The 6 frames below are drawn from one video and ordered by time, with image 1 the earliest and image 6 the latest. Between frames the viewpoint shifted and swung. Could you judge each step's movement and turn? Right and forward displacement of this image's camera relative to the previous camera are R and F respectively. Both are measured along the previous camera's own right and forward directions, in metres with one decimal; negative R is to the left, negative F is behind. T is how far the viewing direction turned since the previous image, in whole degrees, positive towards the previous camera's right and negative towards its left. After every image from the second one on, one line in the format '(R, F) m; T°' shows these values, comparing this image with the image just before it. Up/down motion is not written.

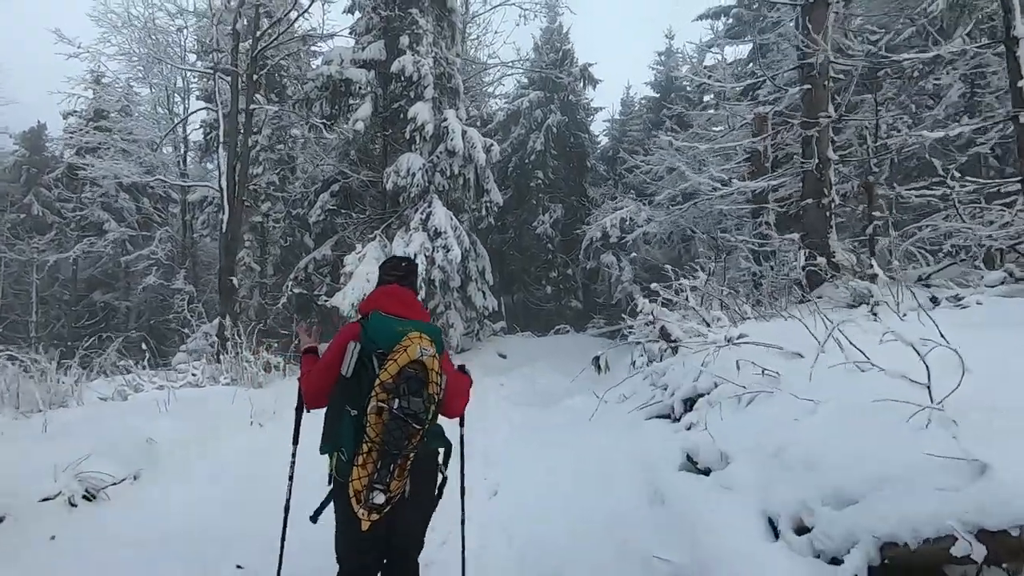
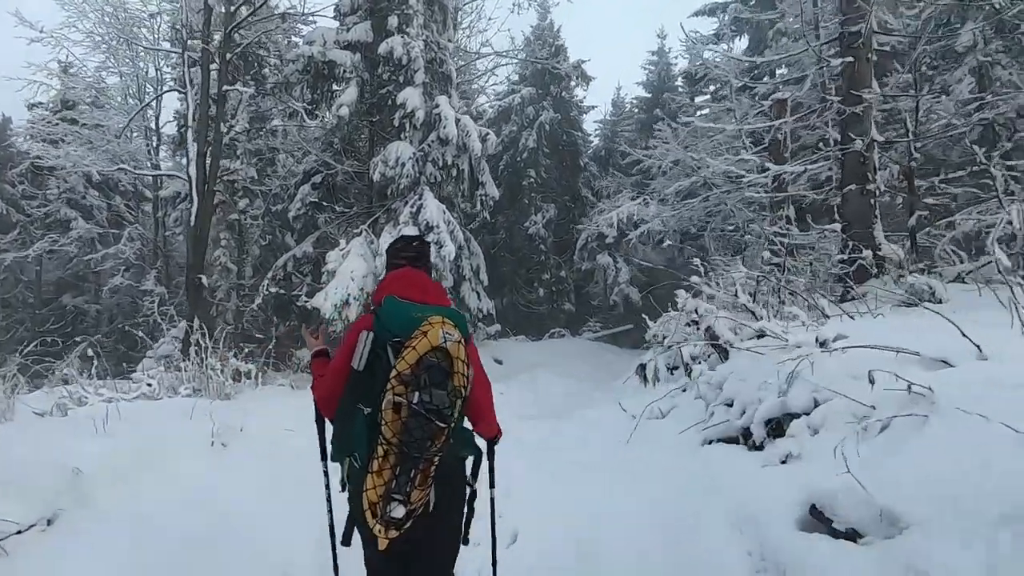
(-0.3, +1.1) m; +2°
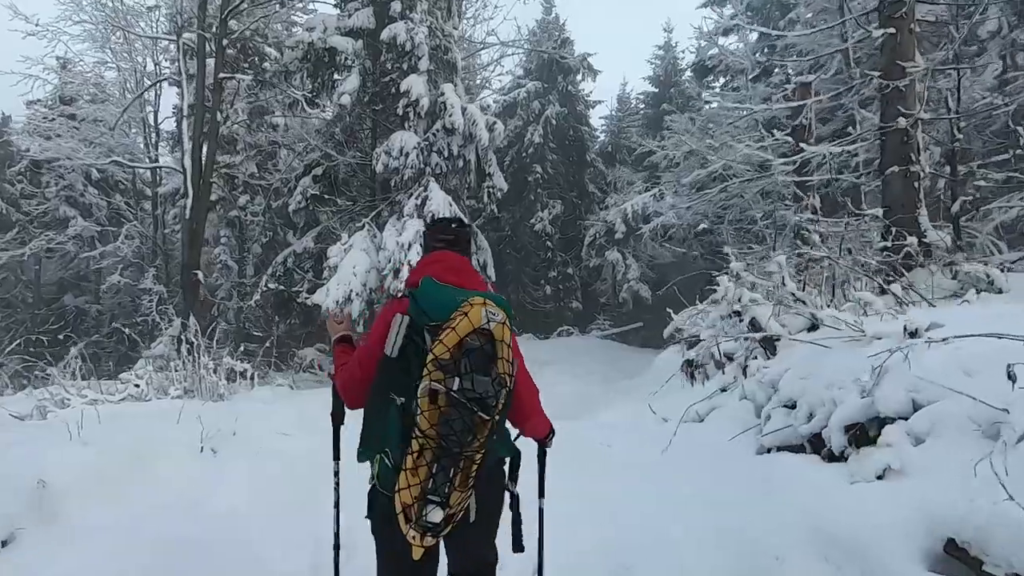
(-0.1, +0.6) m; 0°
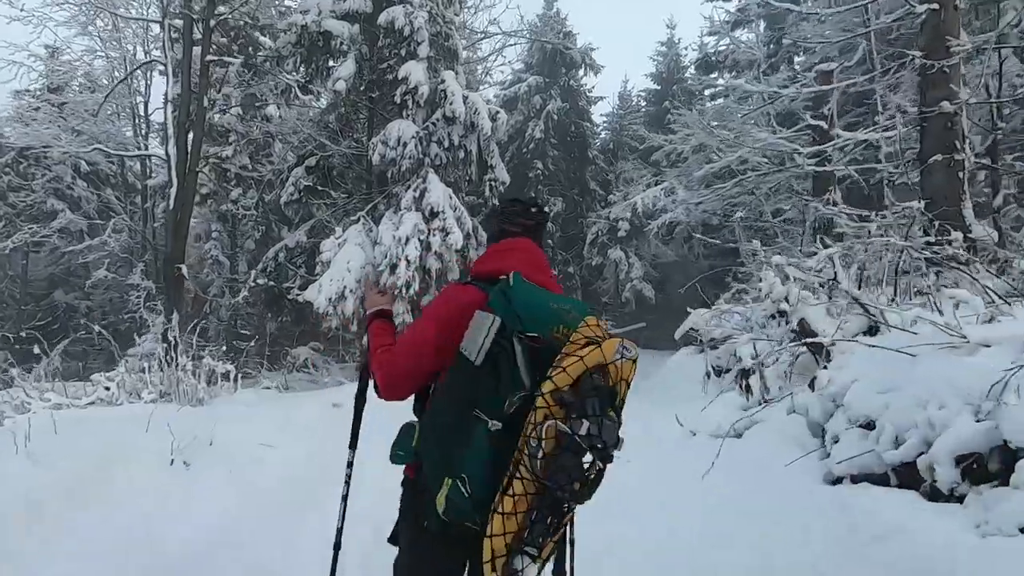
(-0.1, +0.6) m; 0°
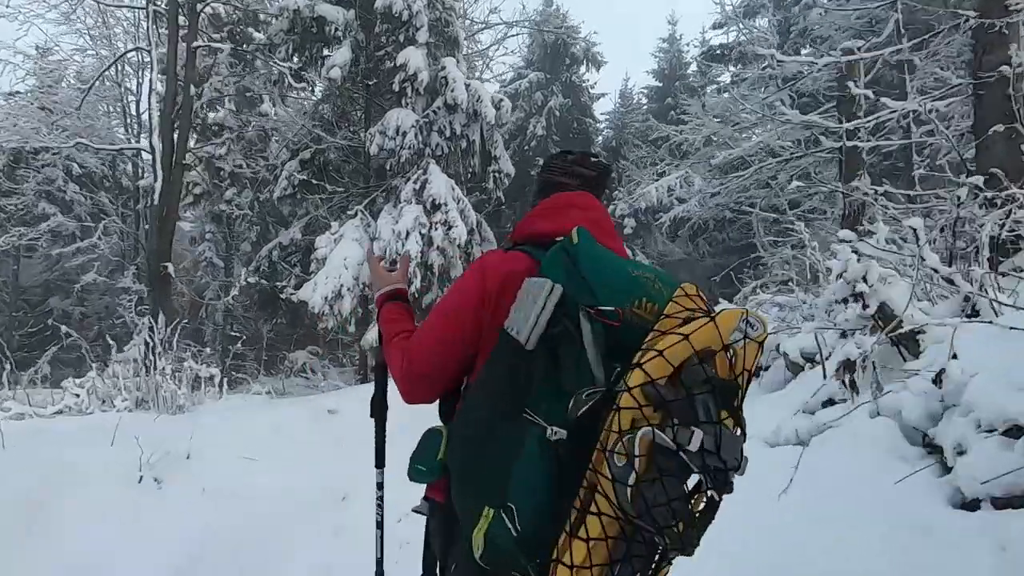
(-0.1, +0.7) m; 0°
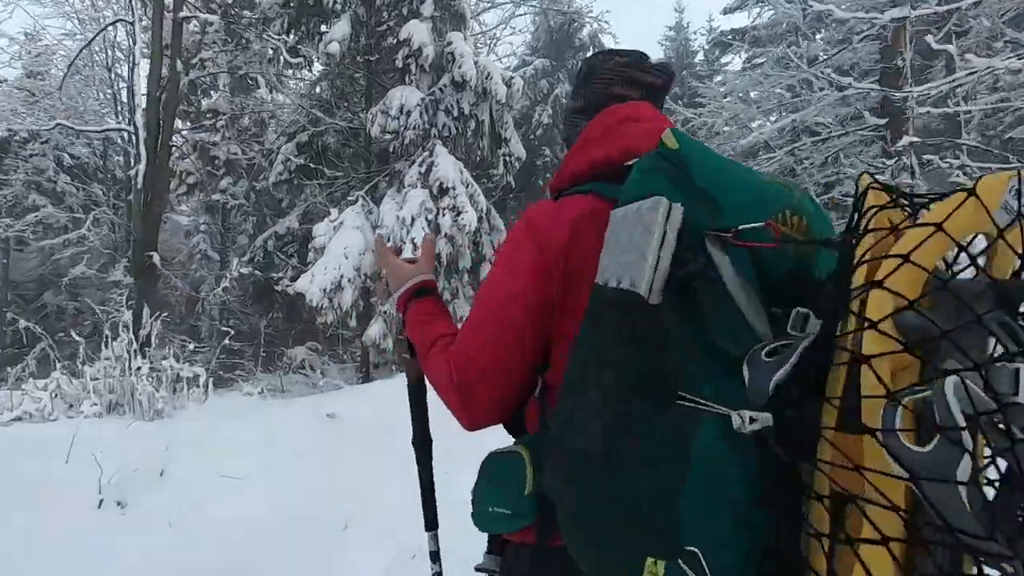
(-0.2, +0.8) m; 0°
